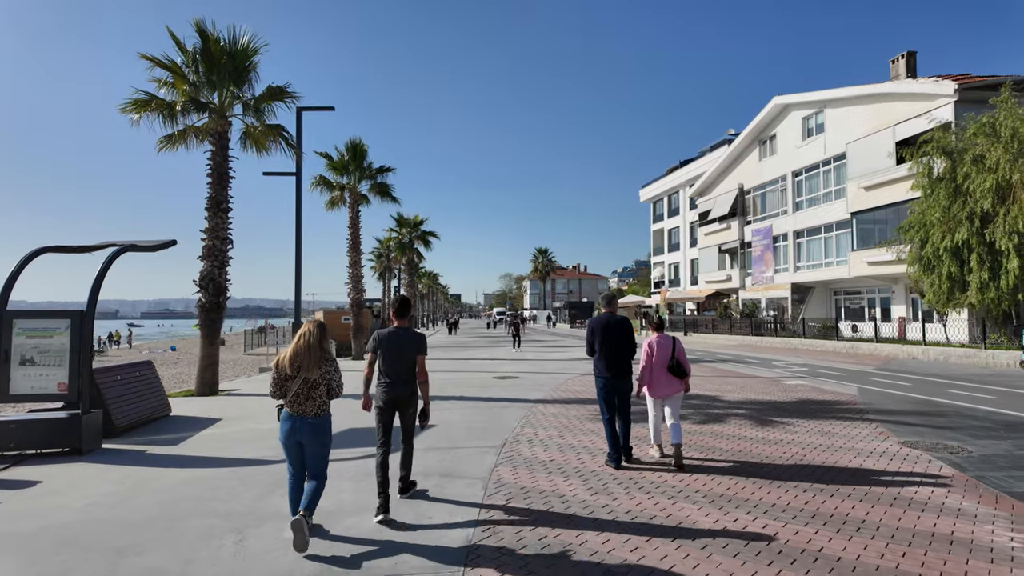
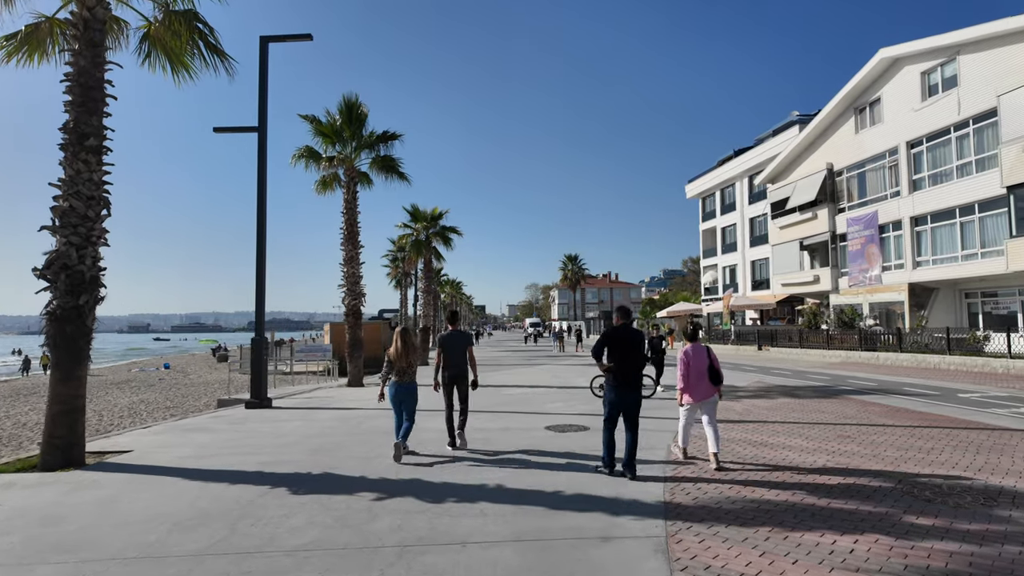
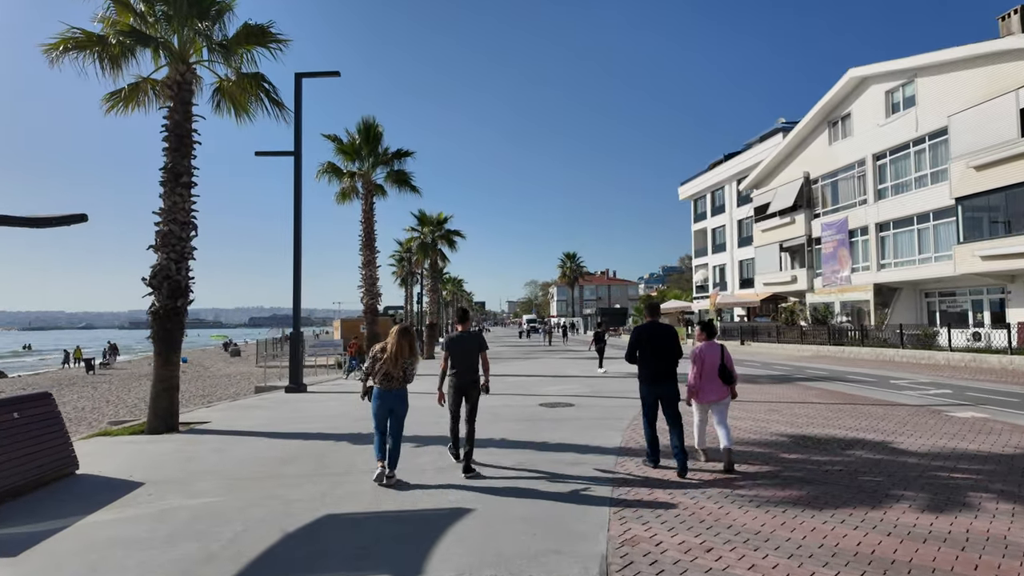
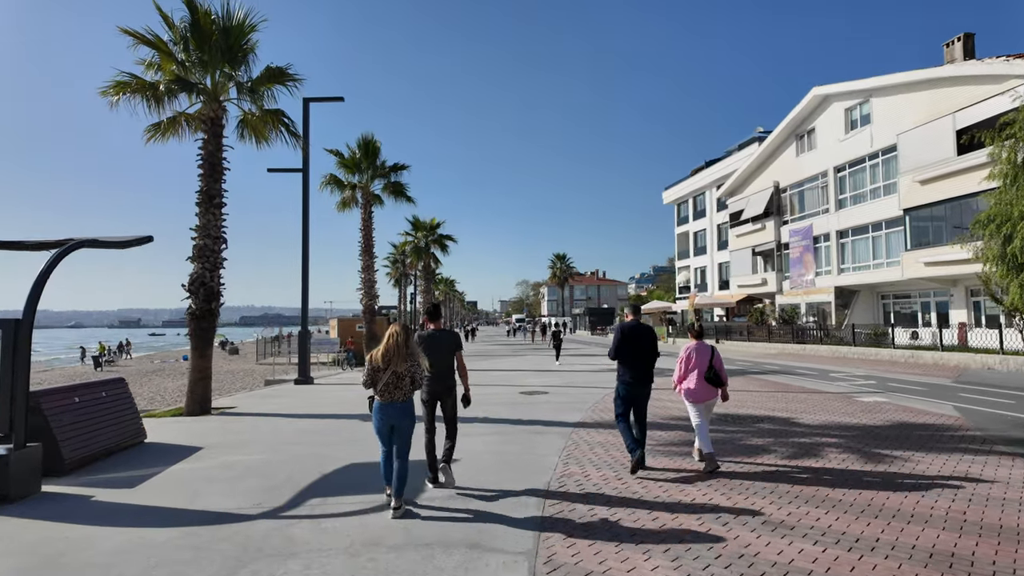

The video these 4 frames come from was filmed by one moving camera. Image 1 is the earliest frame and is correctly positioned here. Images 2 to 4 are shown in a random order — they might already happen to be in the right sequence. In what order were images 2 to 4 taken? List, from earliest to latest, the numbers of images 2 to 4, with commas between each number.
4, 3, 2
